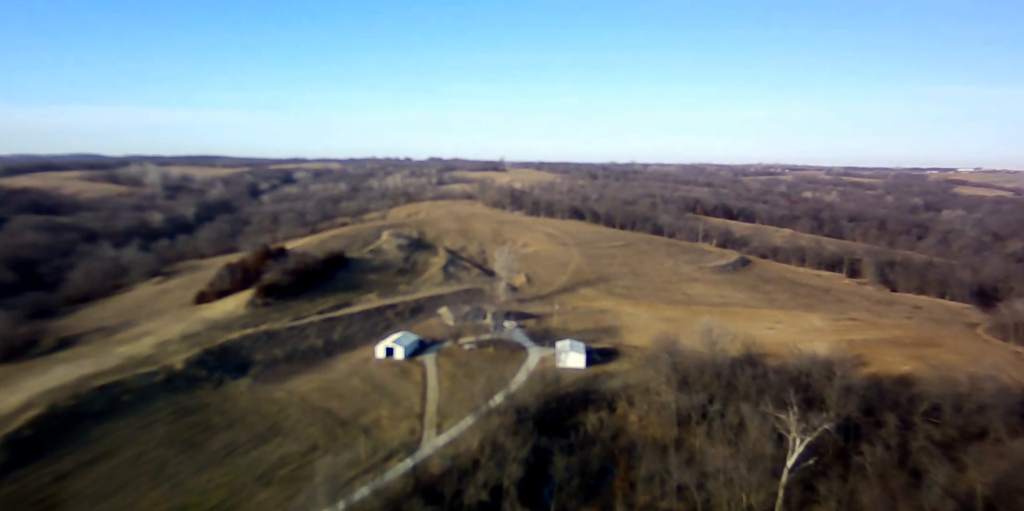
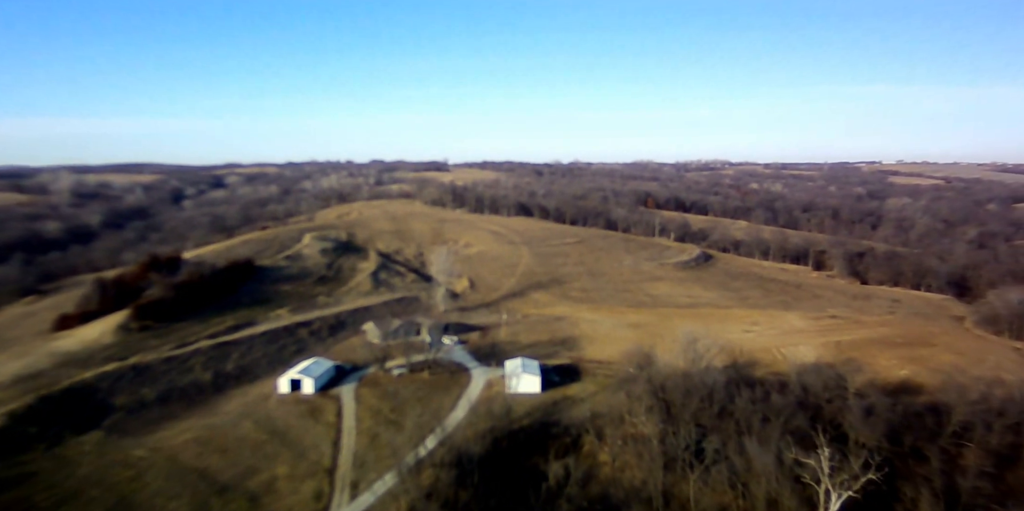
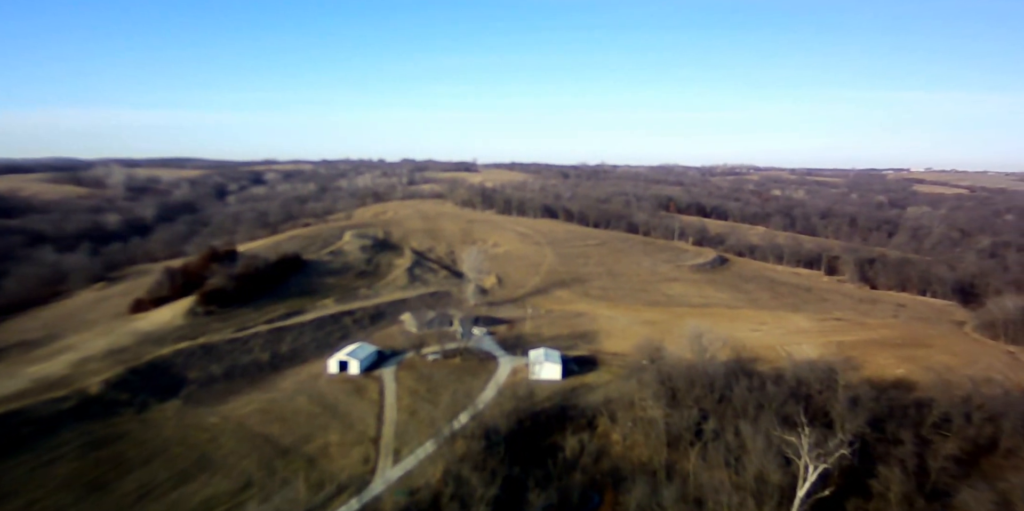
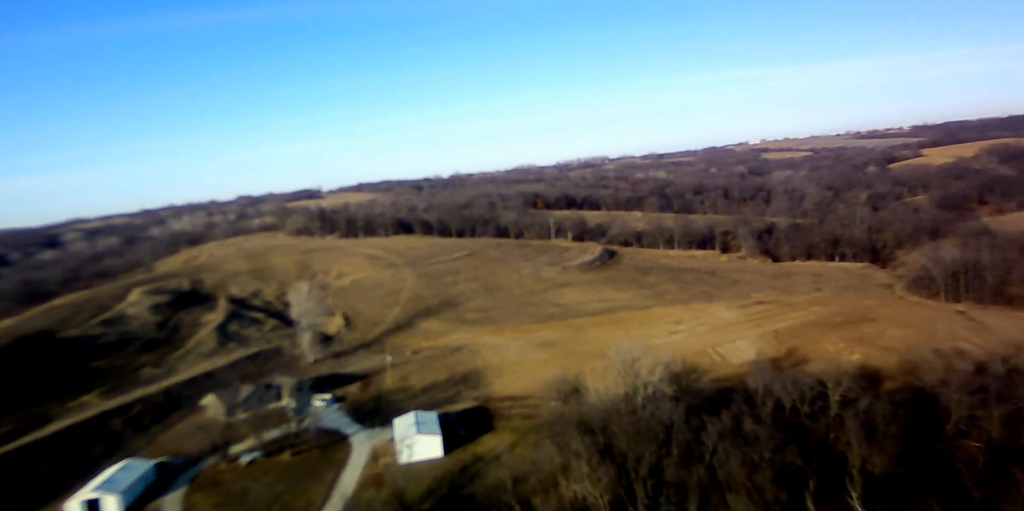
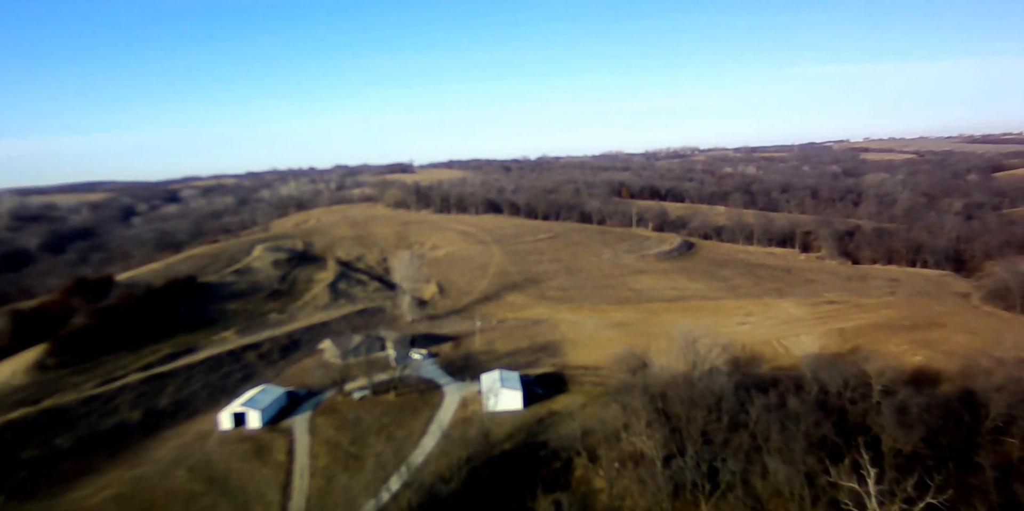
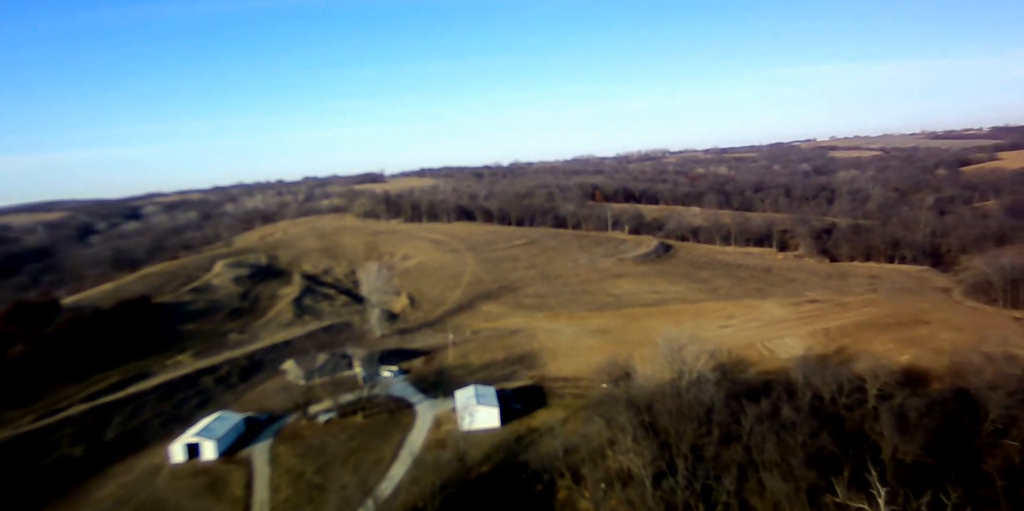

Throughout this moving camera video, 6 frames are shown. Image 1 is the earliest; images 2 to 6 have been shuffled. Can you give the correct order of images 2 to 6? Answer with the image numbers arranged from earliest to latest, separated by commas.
3, 2, 5, 6, 4
